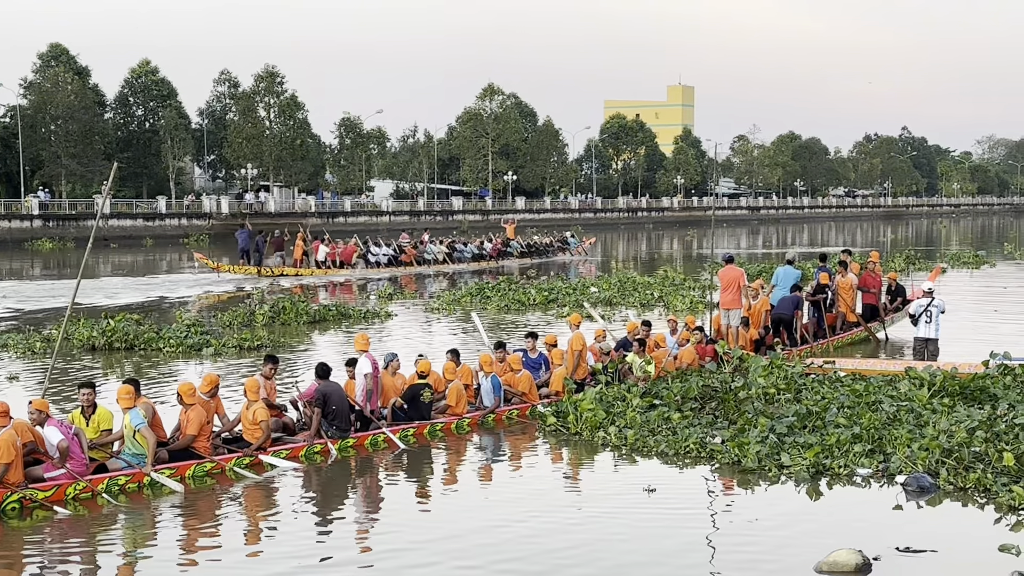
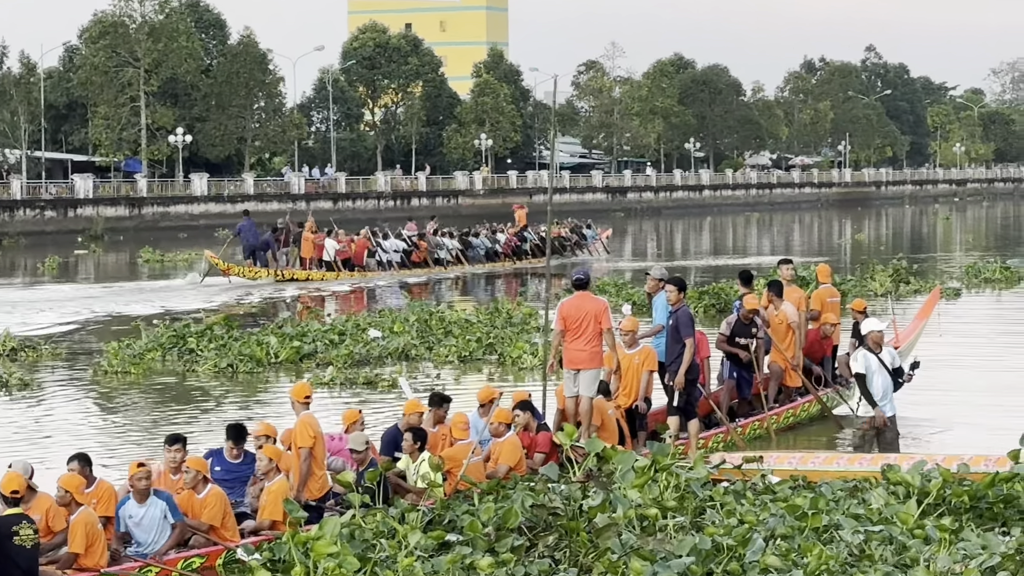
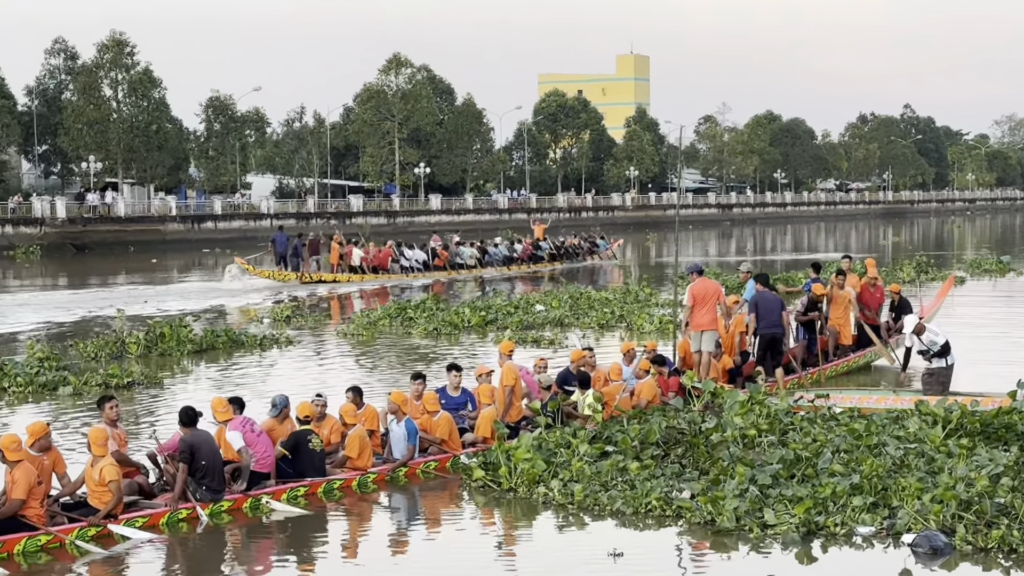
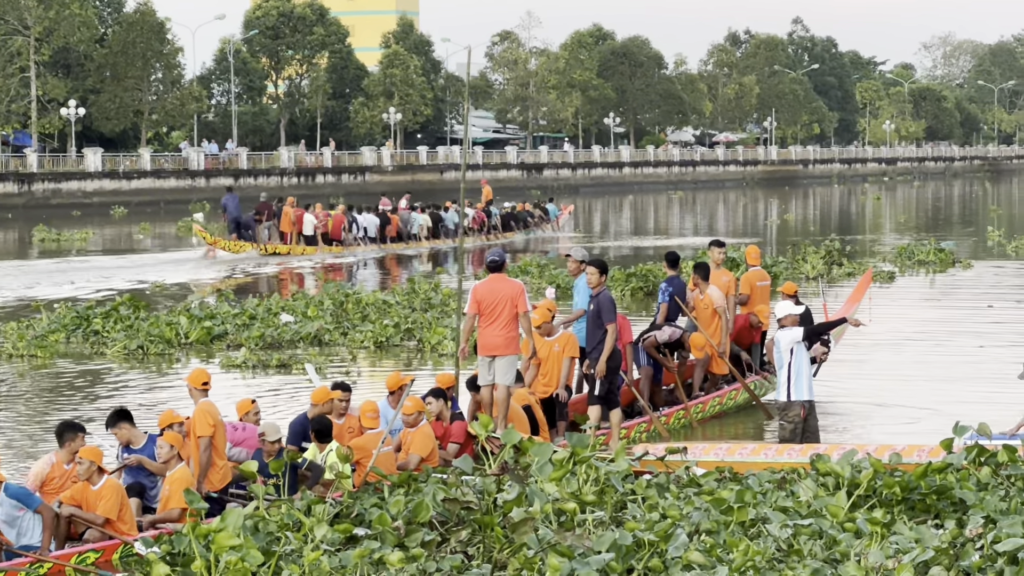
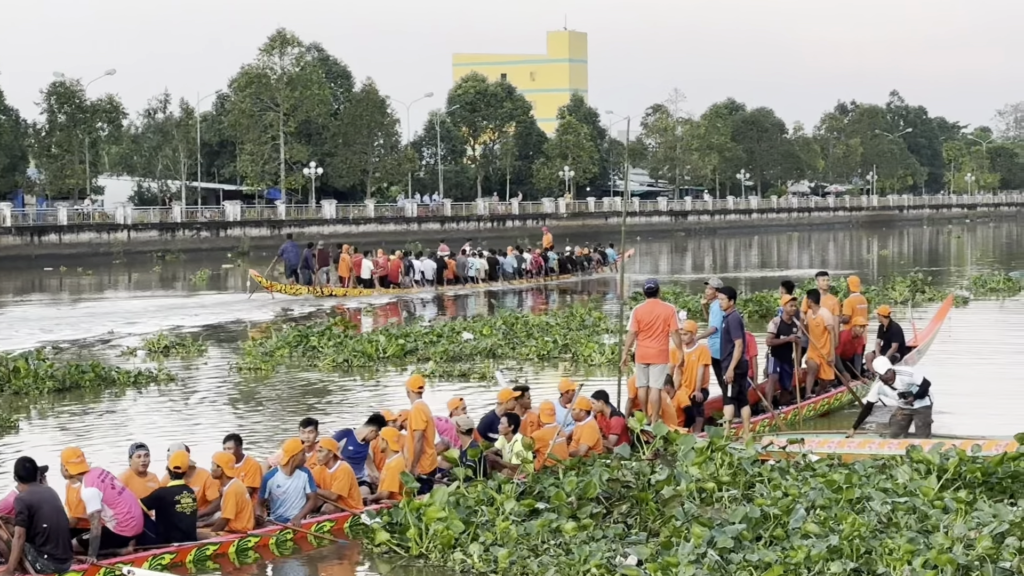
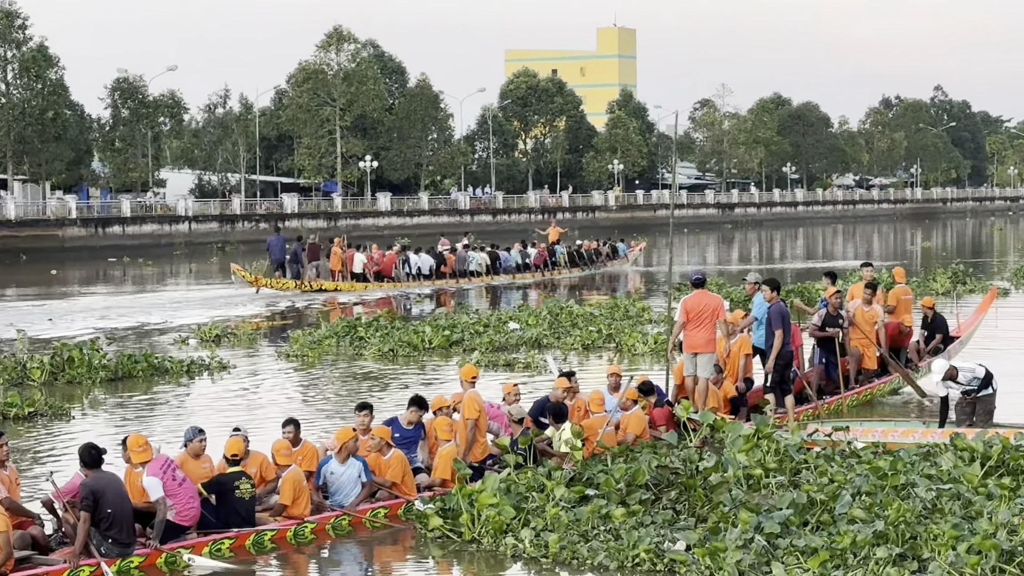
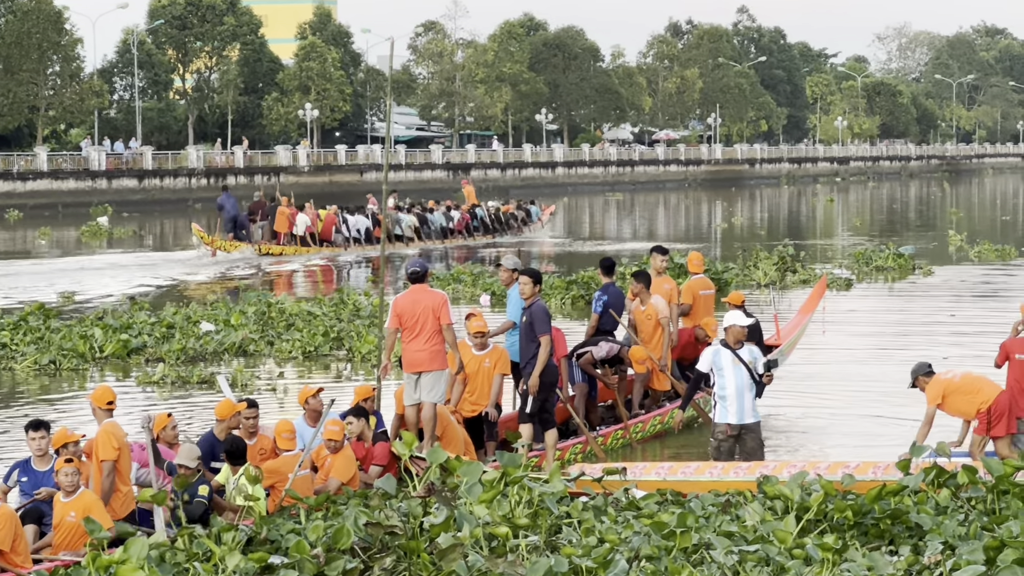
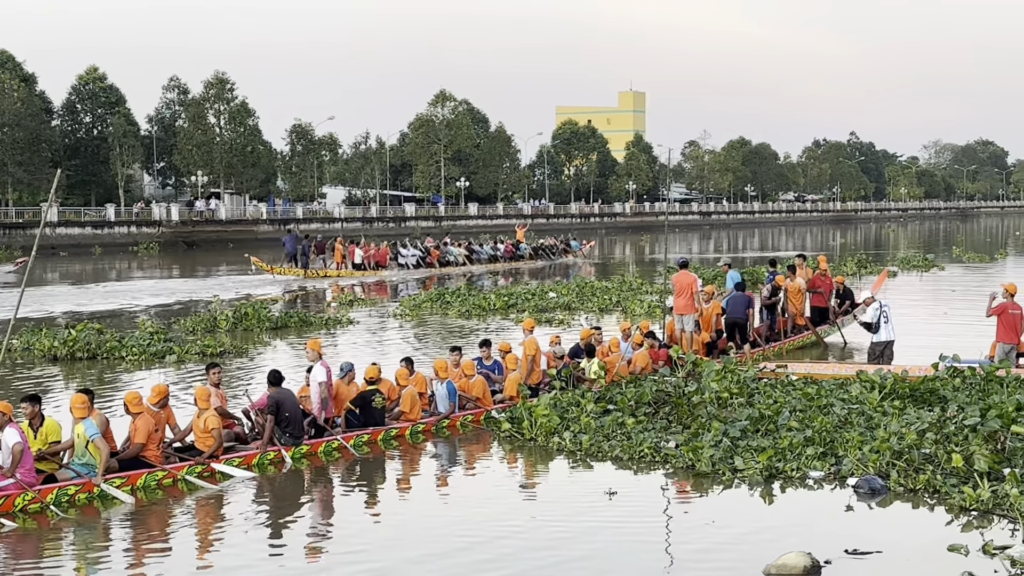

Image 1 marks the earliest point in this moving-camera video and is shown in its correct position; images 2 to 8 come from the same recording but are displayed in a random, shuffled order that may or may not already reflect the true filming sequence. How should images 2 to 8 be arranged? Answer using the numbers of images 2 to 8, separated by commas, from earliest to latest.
8, 3, 6, 5, 2, 4, 7
